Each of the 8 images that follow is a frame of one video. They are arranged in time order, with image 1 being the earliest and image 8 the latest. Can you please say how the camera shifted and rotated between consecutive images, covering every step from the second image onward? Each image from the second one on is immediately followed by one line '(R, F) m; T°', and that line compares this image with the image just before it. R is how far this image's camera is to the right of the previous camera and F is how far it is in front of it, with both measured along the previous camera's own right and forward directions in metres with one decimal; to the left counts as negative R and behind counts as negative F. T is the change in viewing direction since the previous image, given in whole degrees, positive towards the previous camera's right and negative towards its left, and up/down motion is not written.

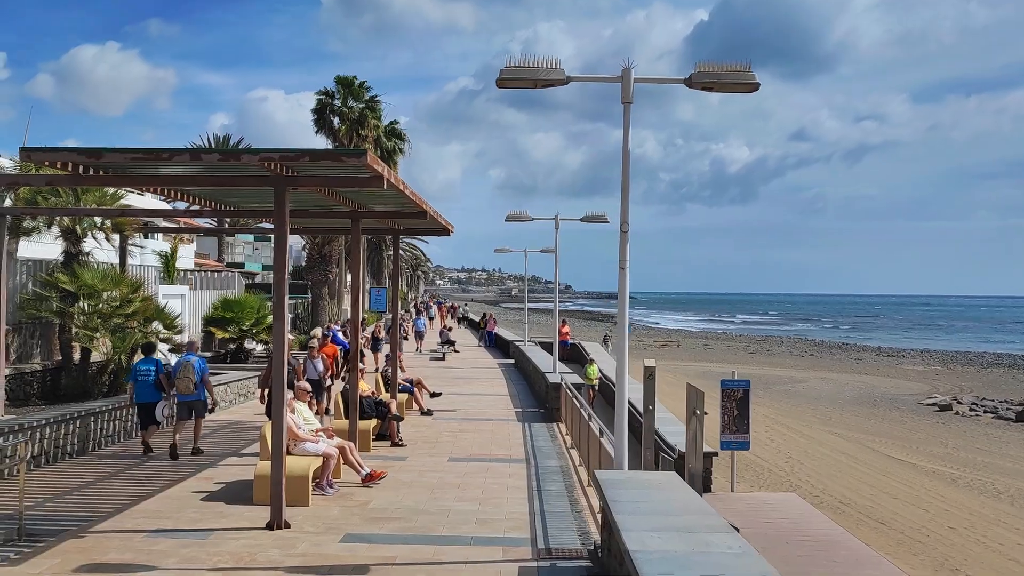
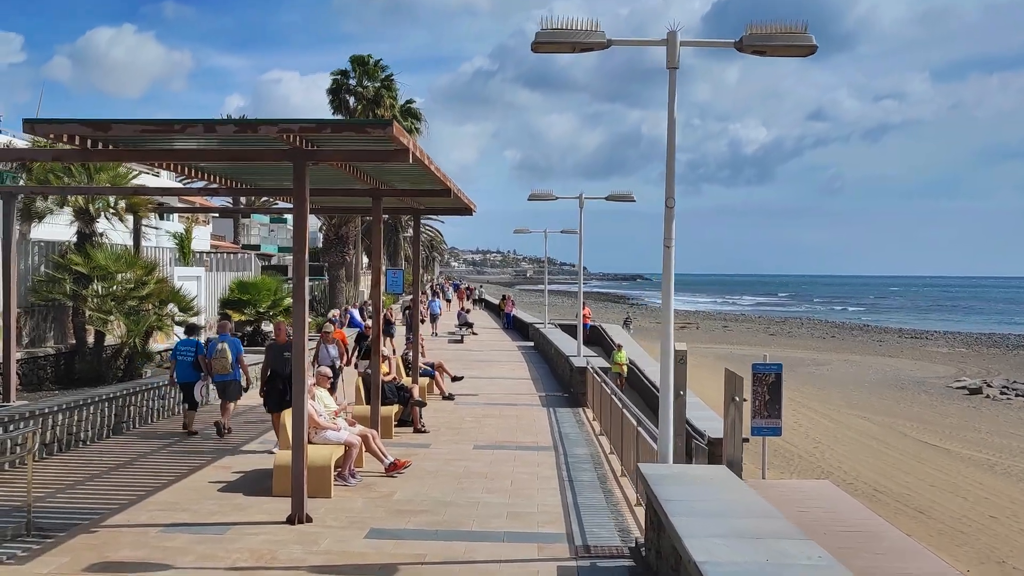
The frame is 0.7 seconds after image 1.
(-0.2, +0.5) m; -1°
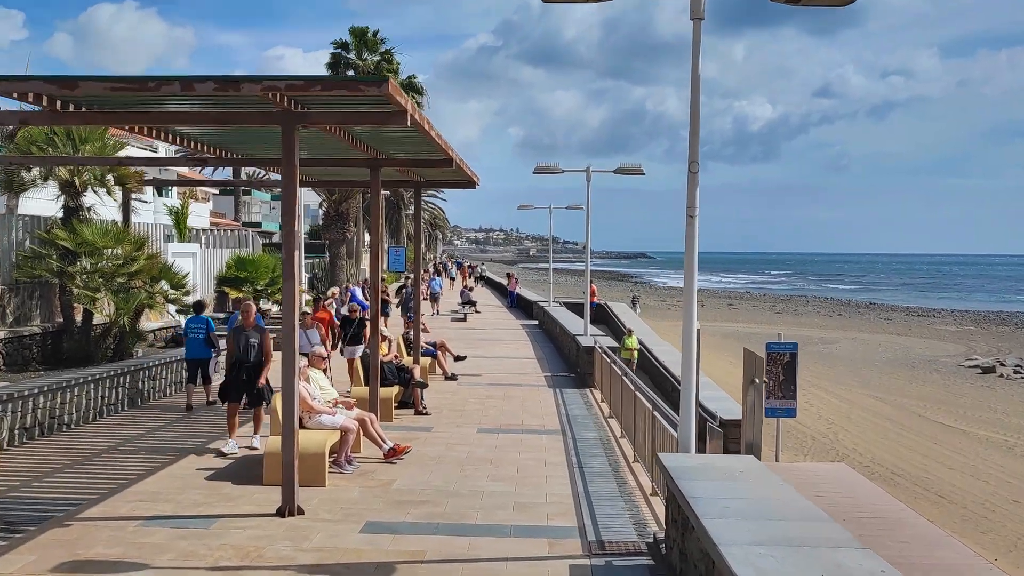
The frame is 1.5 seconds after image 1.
(0.0, +0.6) m; 0°
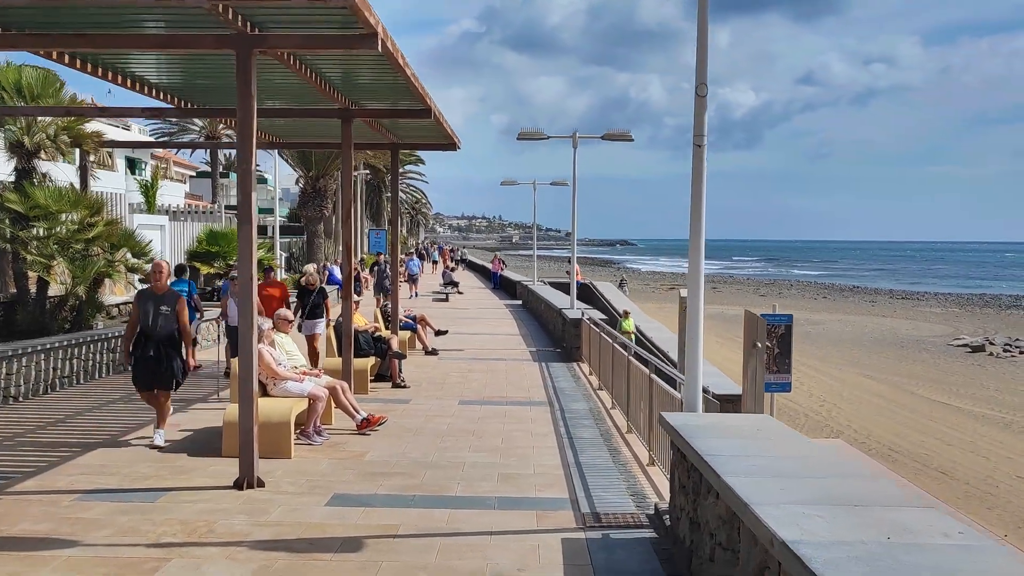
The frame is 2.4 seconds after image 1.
(0.0, +0.7) m; +1°
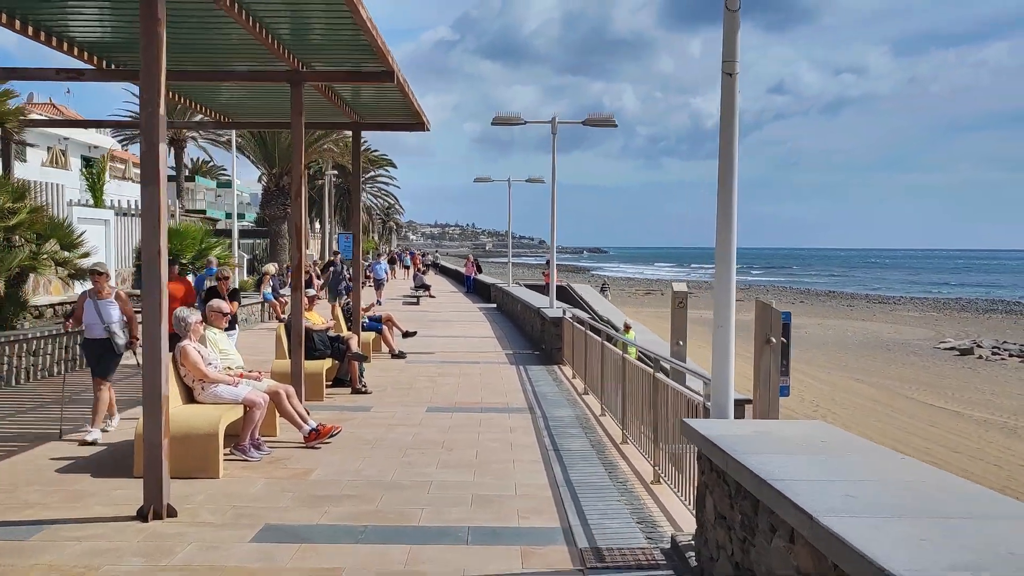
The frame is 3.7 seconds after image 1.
(0.0, +1.2) m; +2°
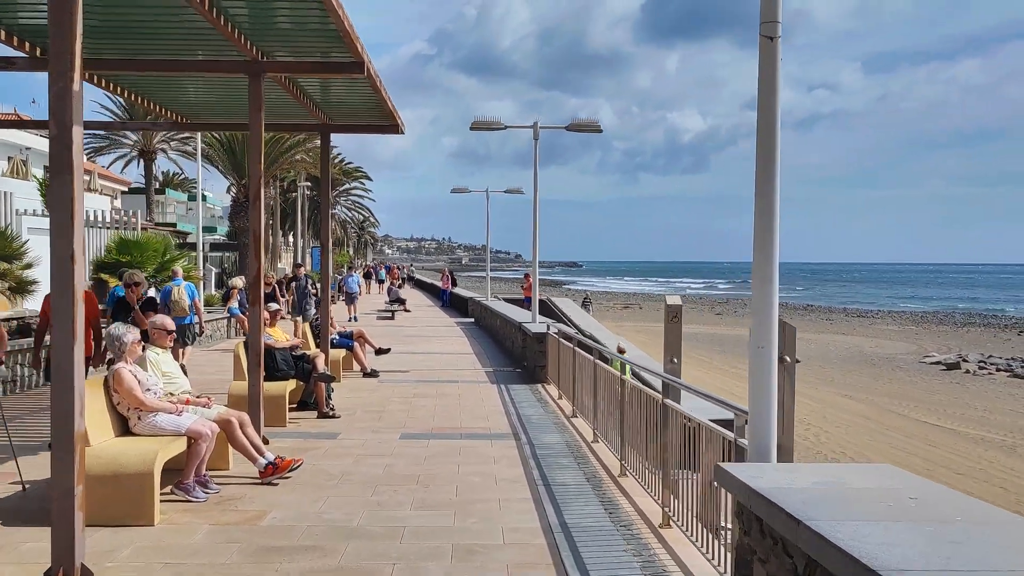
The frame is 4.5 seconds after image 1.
(-0.1, +0.8) m; +2°
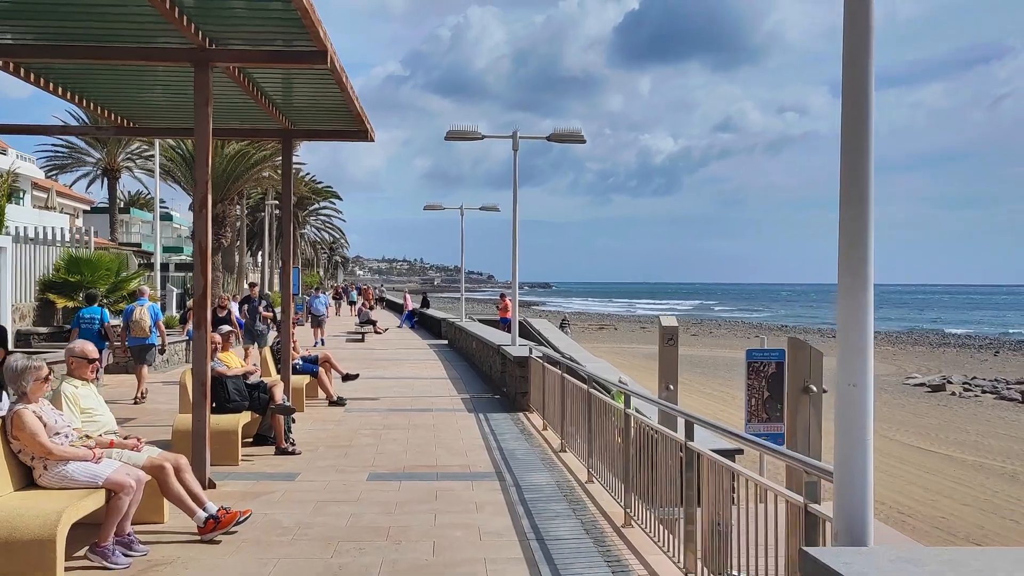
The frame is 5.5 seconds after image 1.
(-0.1, +0.9) m; +2°
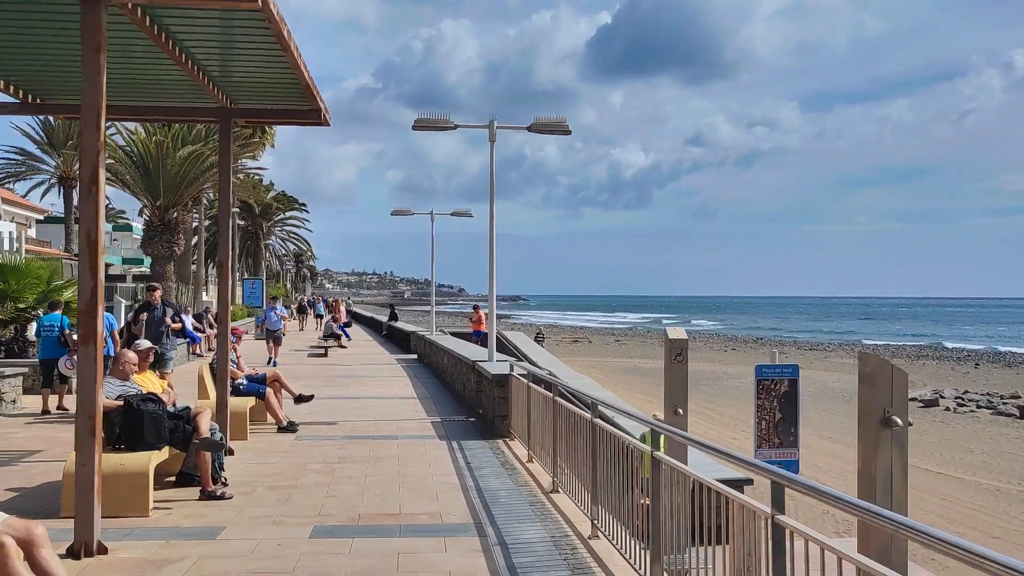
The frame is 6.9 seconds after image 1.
(-0.1, +1.4) m; +2°
